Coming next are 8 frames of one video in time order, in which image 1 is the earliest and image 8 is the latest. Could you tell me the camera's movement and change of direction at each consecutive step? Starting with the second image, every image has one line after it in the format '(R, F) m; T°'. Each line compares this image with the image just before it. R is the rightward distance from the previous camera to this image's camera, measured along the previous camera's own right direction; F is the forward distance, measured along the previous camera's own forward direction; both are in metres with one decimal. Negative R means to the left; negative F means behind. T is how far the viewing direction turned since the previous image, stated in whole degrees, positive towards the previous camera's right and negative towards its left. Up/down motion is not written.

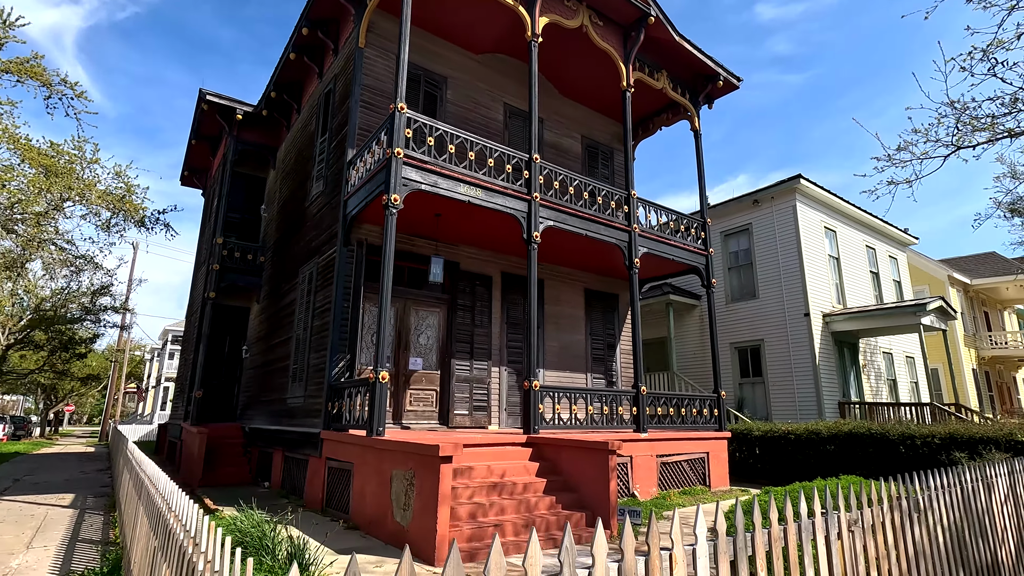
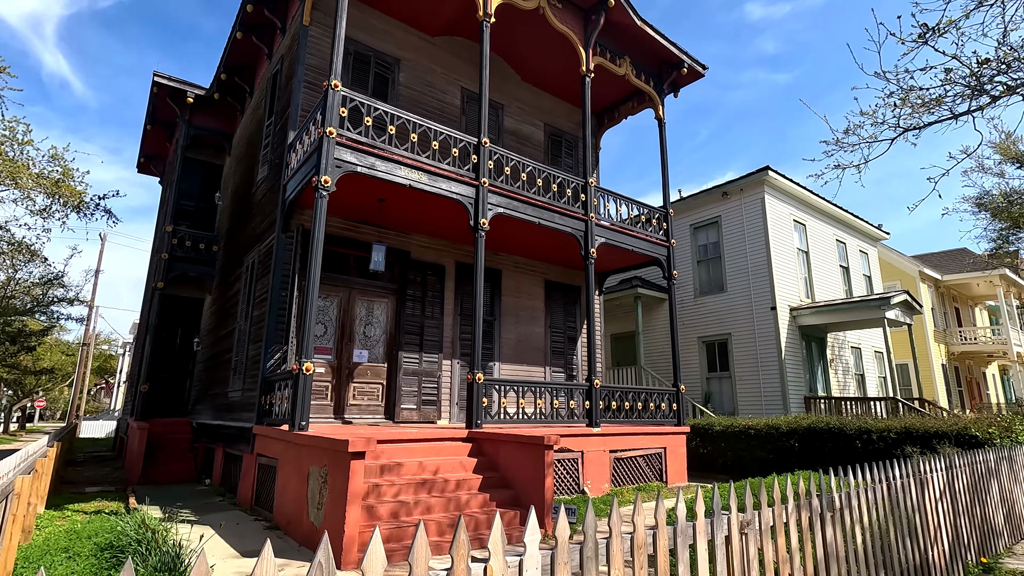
(+0.7, +0.3) m; +1°
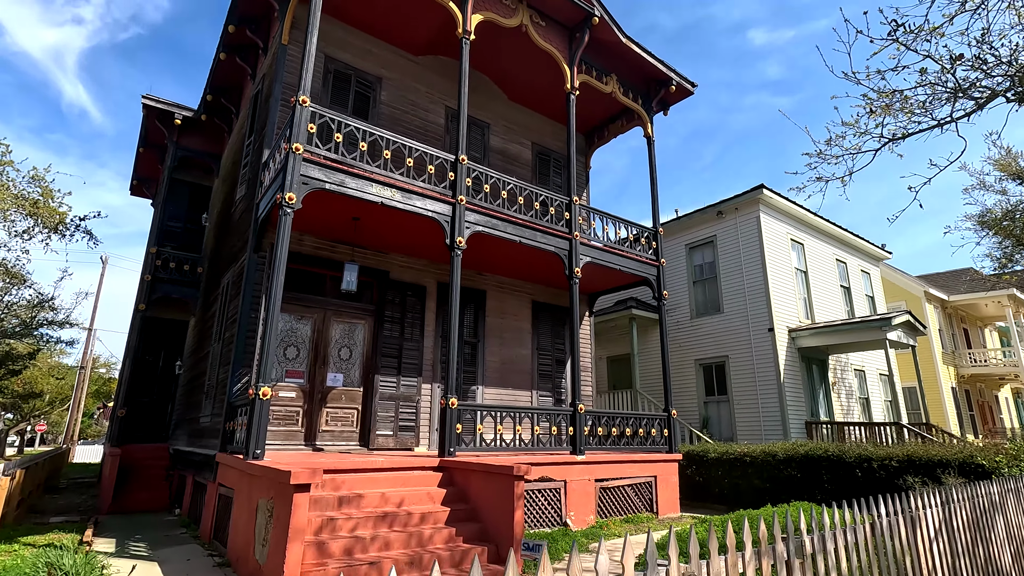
(+0.4, +0.3) m; -1°
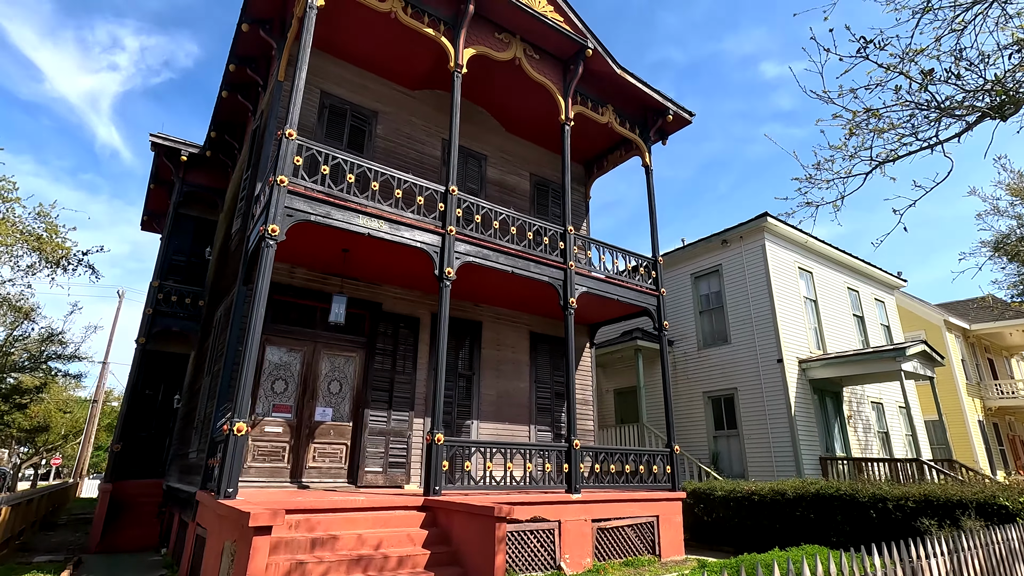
(+0.4, +0.2) m; -2°
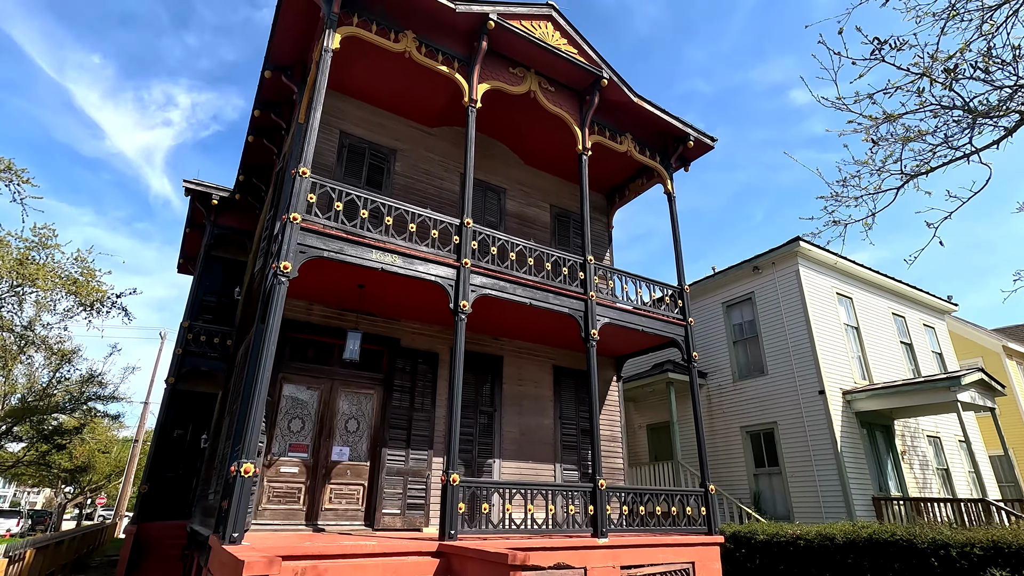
(+0.2, +0.2) m; -3°
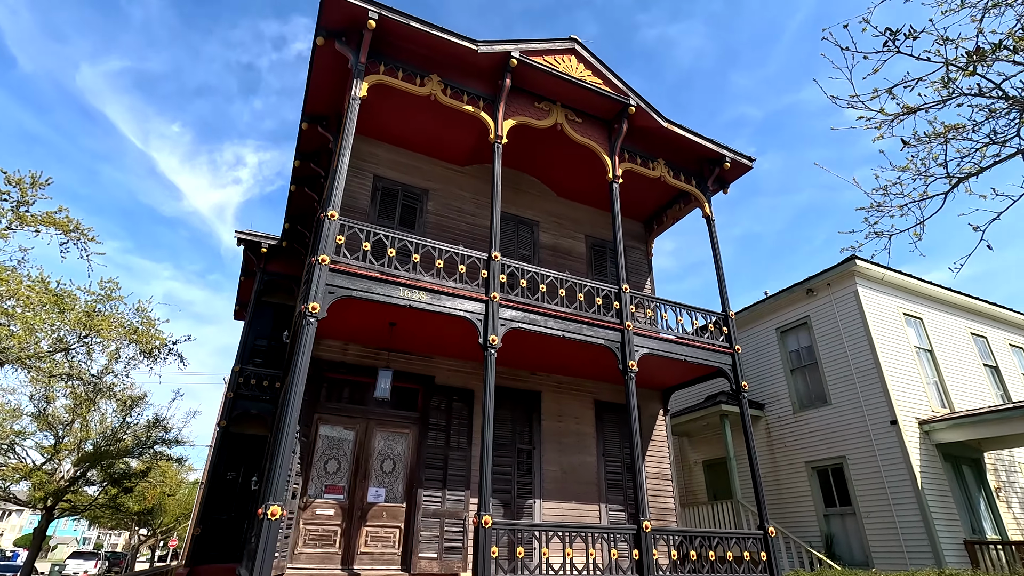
(+0.3, +0.2) m; -5°
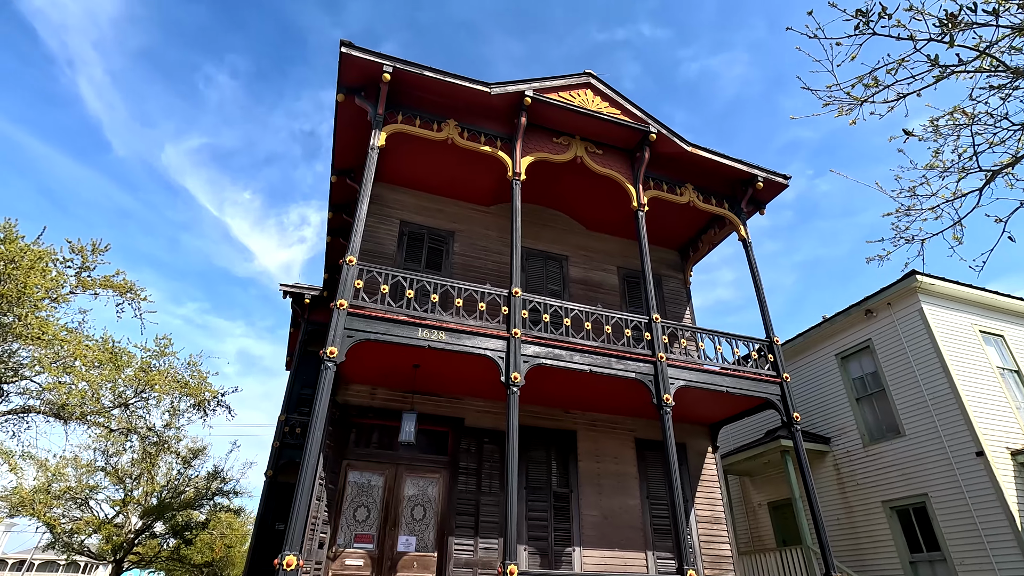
(+0.5, +0.2) m; -6°
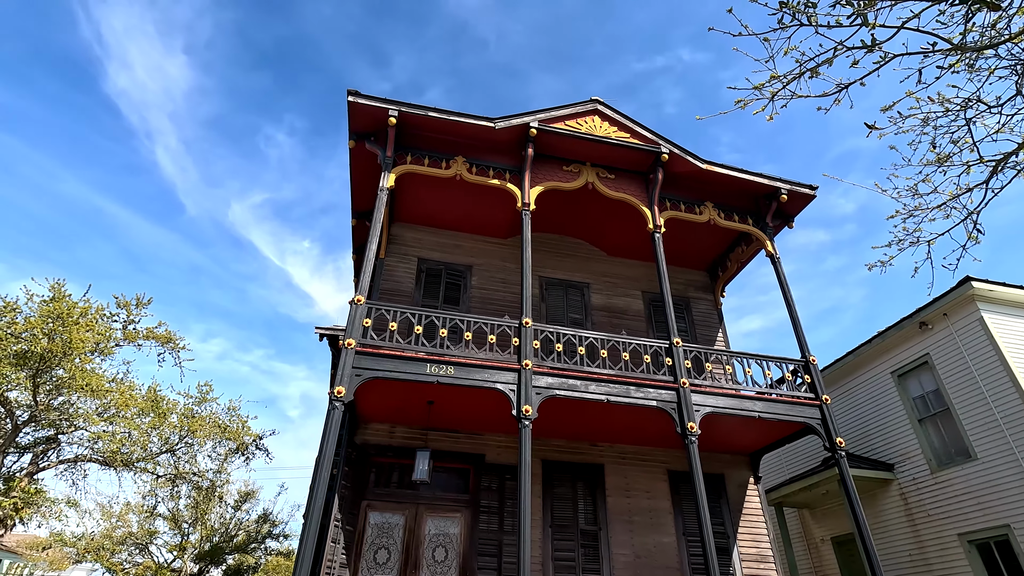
(+0.6, +0.1) m; -5°
